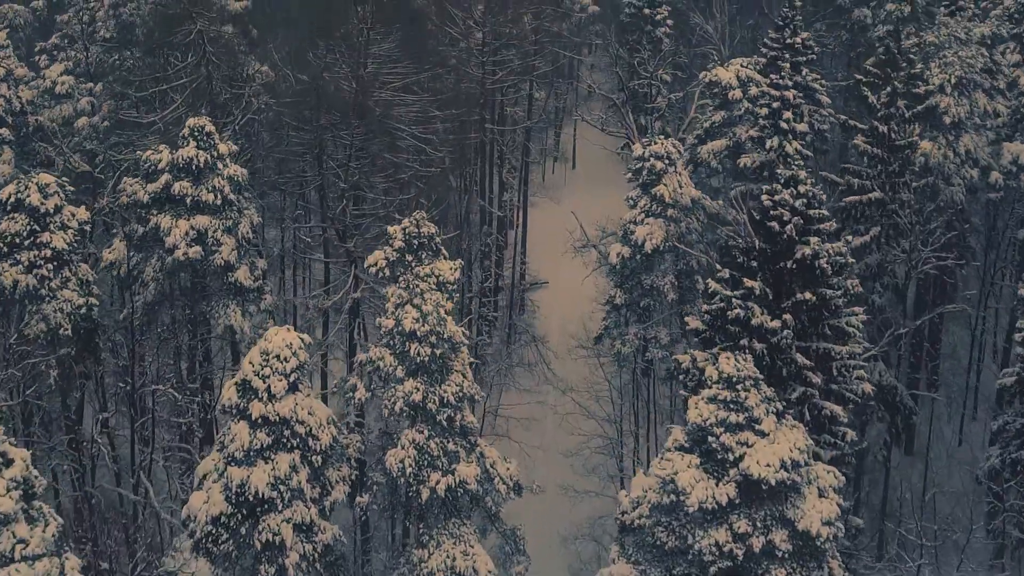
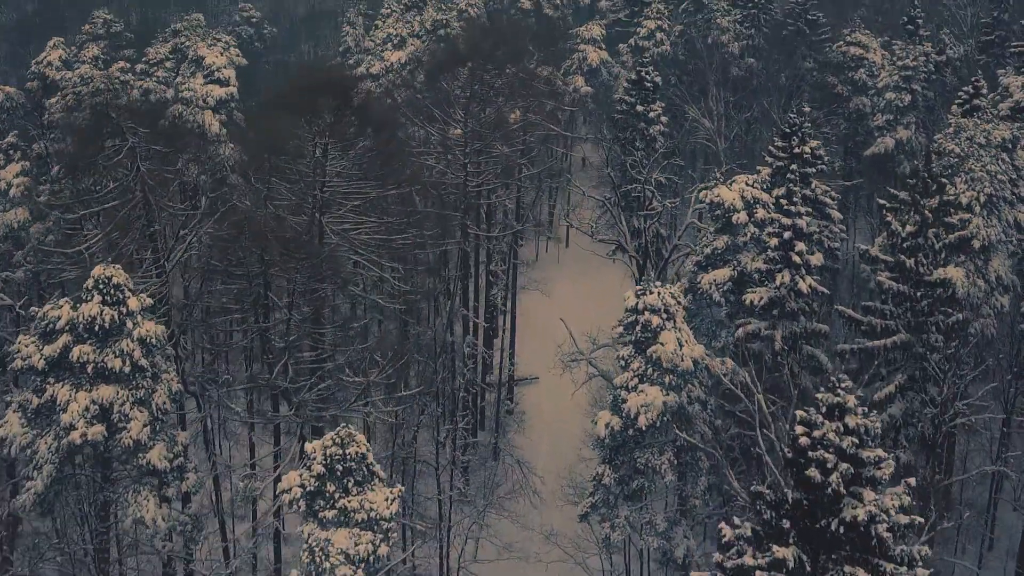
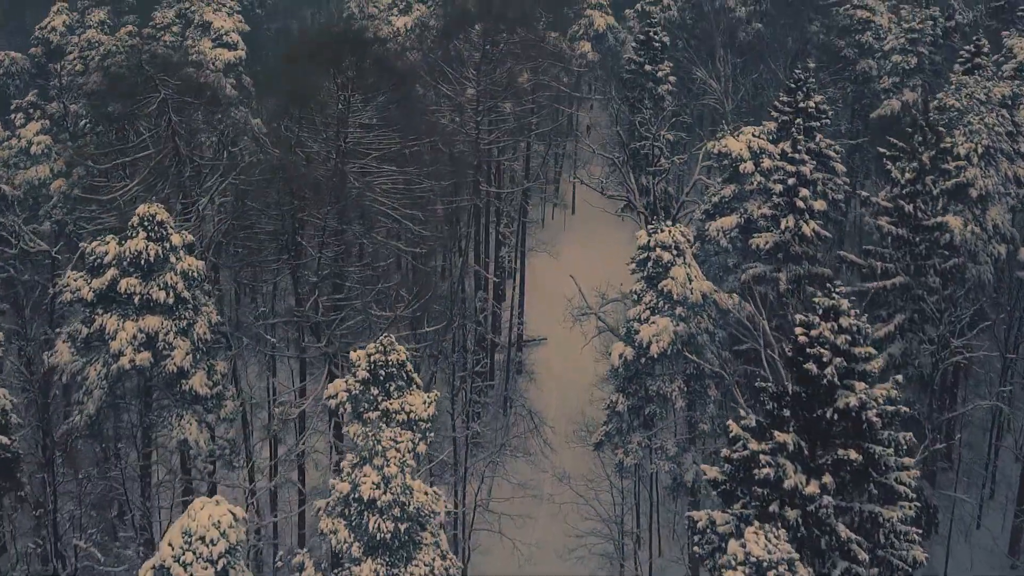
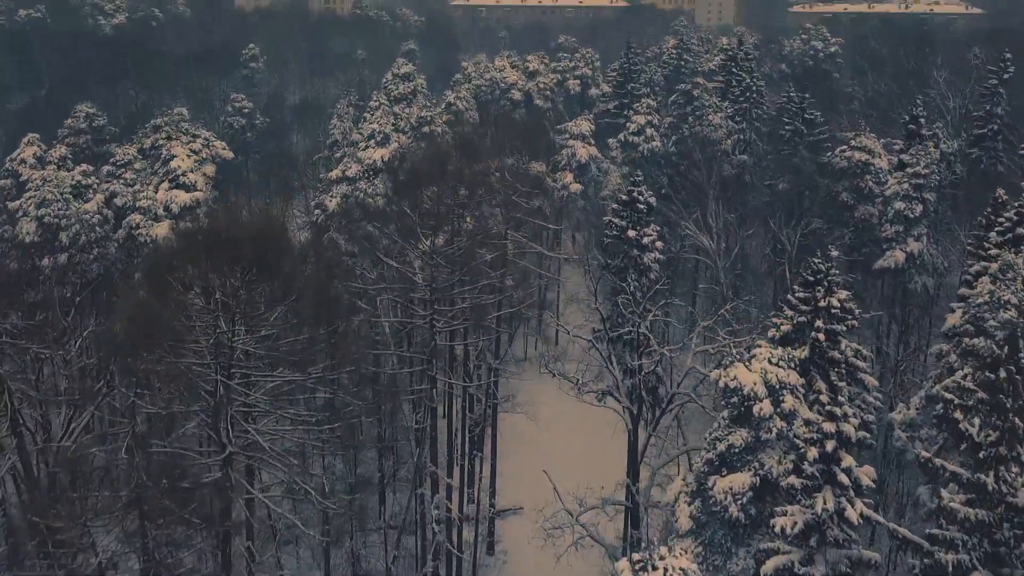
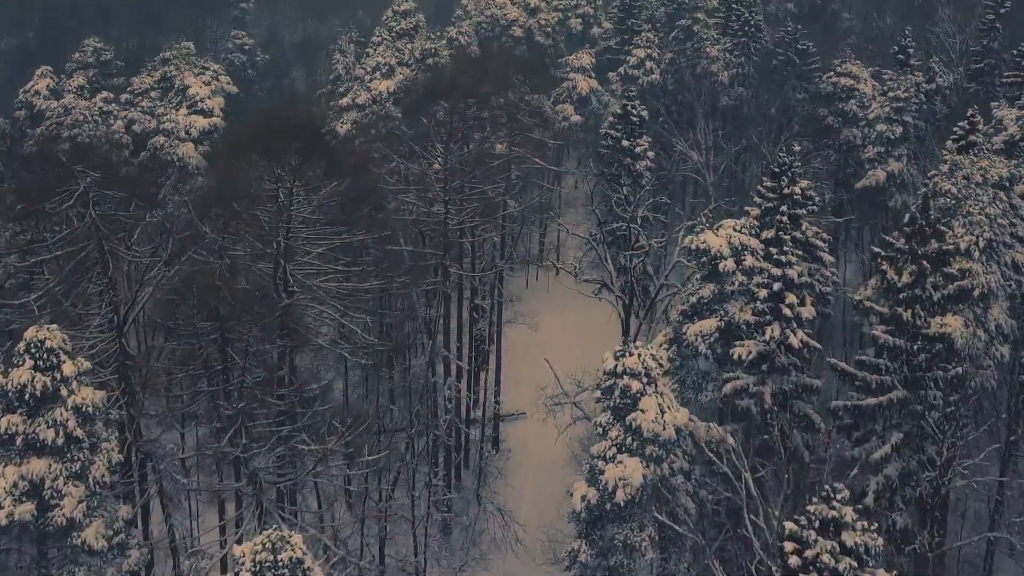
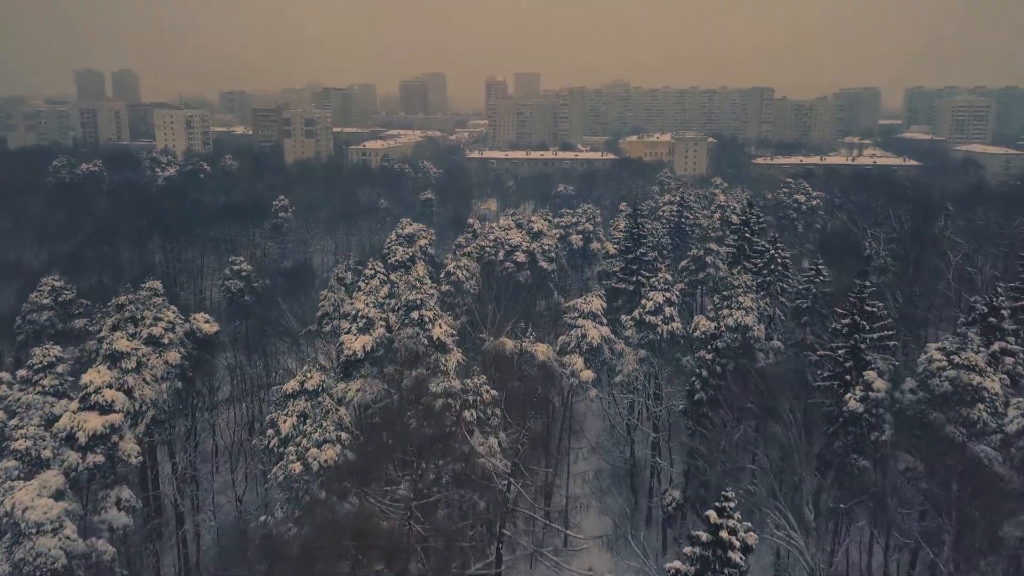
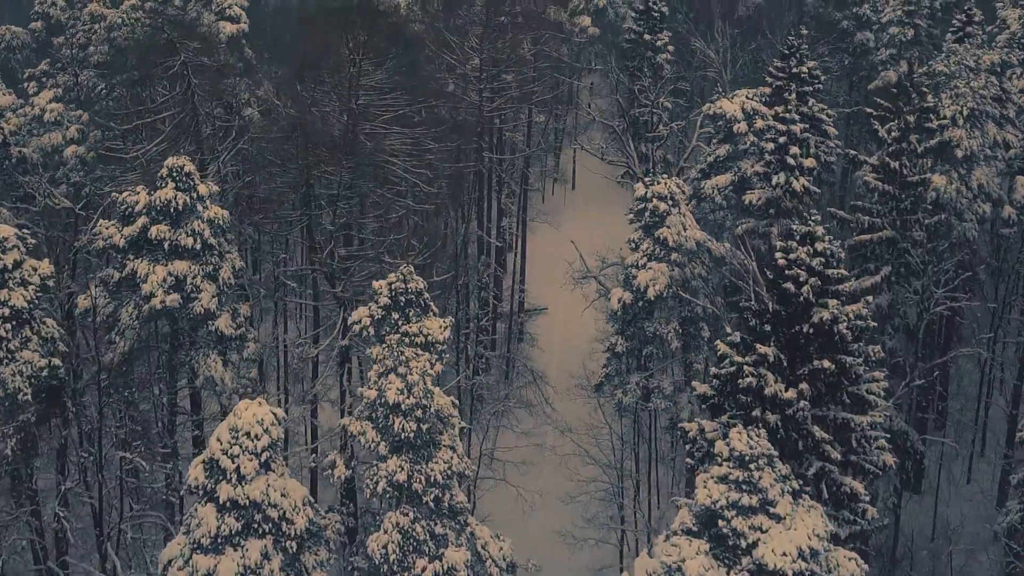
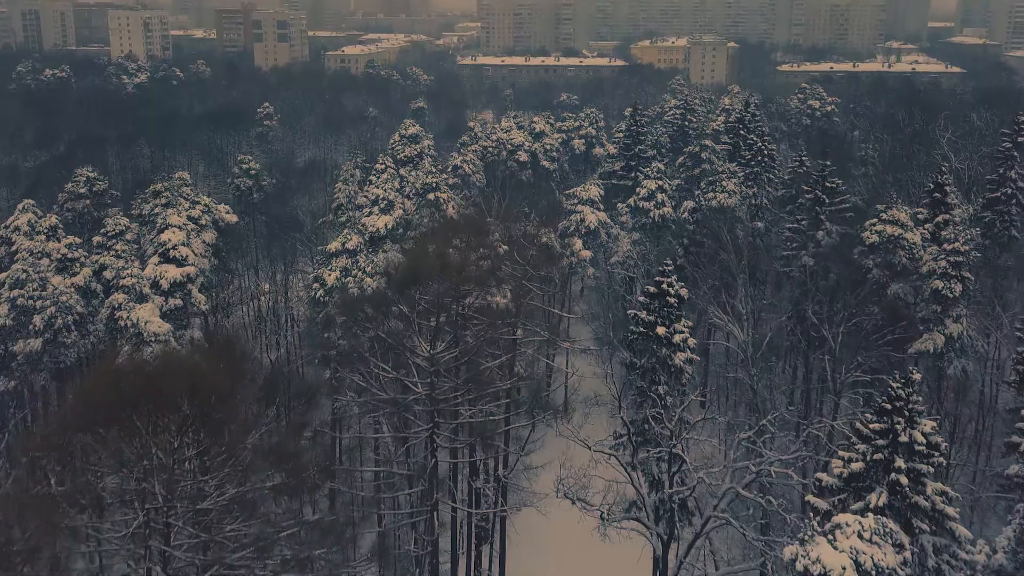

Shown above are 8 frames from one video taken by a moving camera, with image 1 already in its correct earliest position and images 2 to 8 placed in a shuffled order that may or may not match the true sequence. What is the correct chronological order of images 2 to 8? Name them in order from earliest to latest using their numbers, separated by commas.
7, 3, 2, 5, 4, 8, 6
